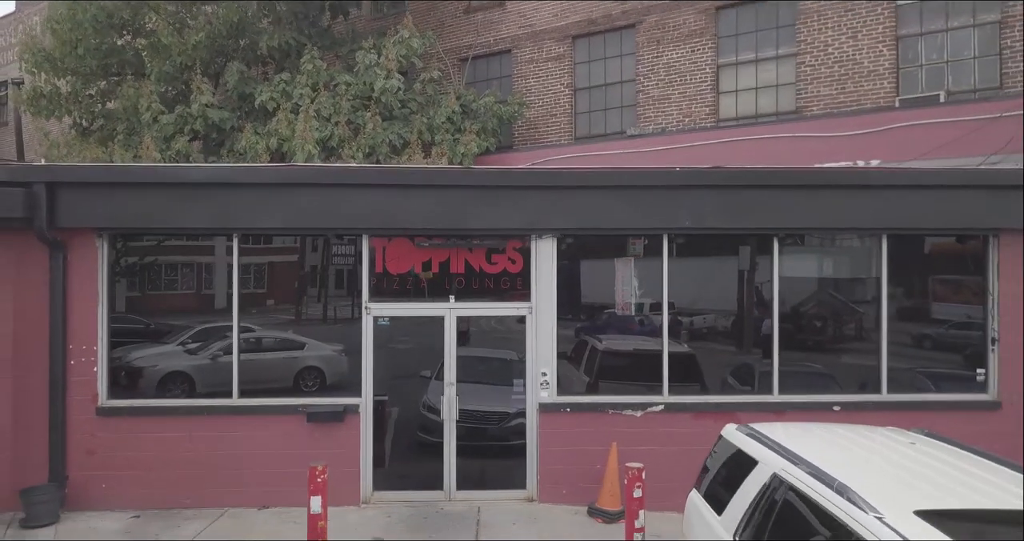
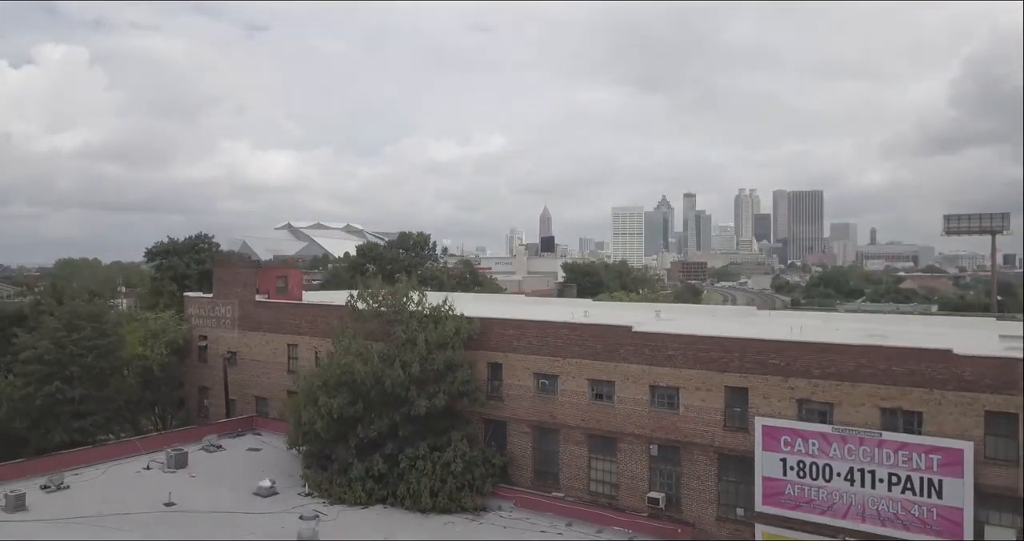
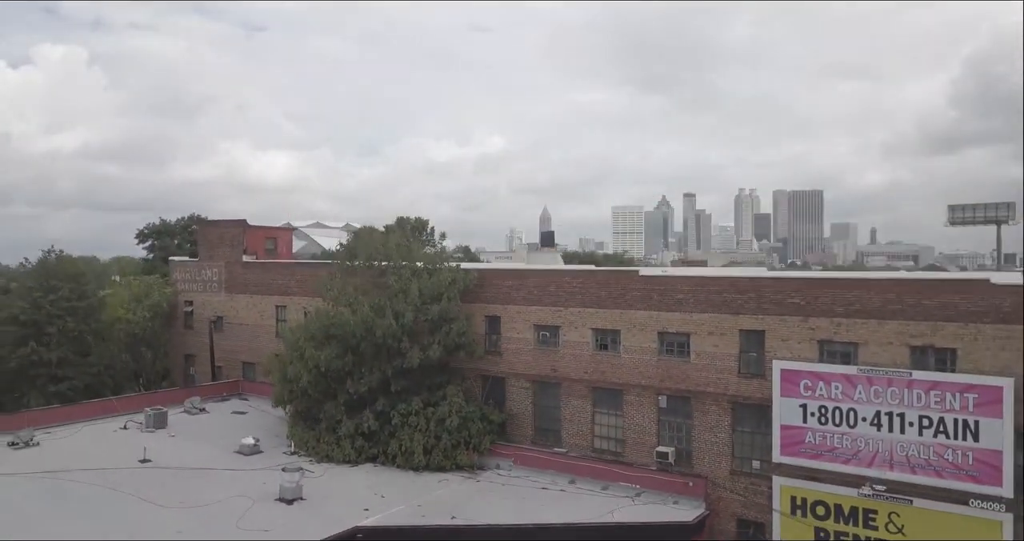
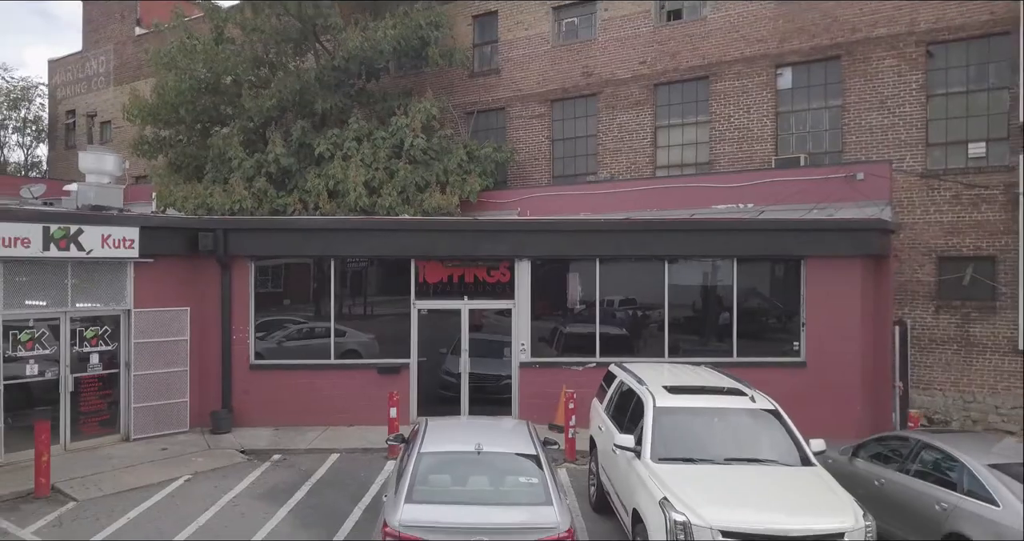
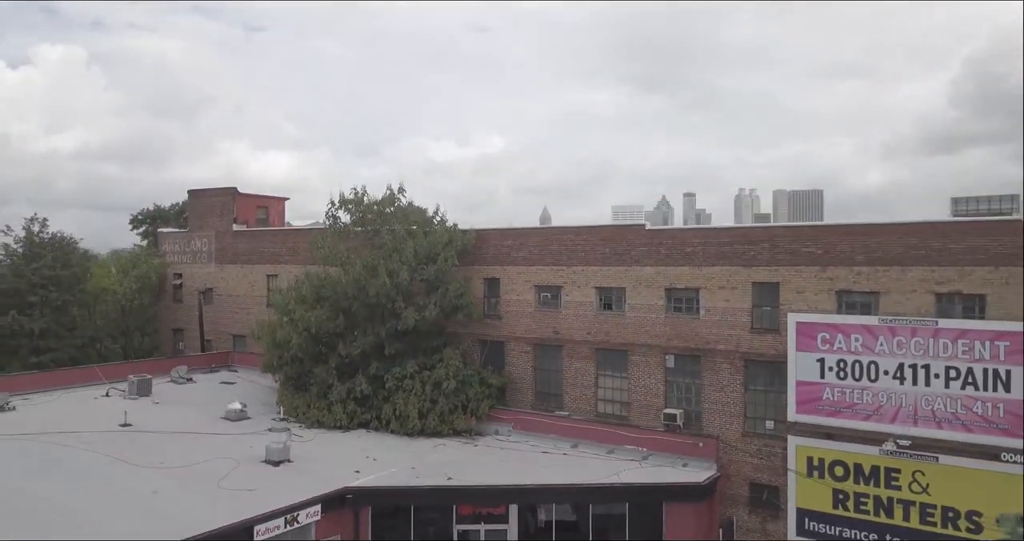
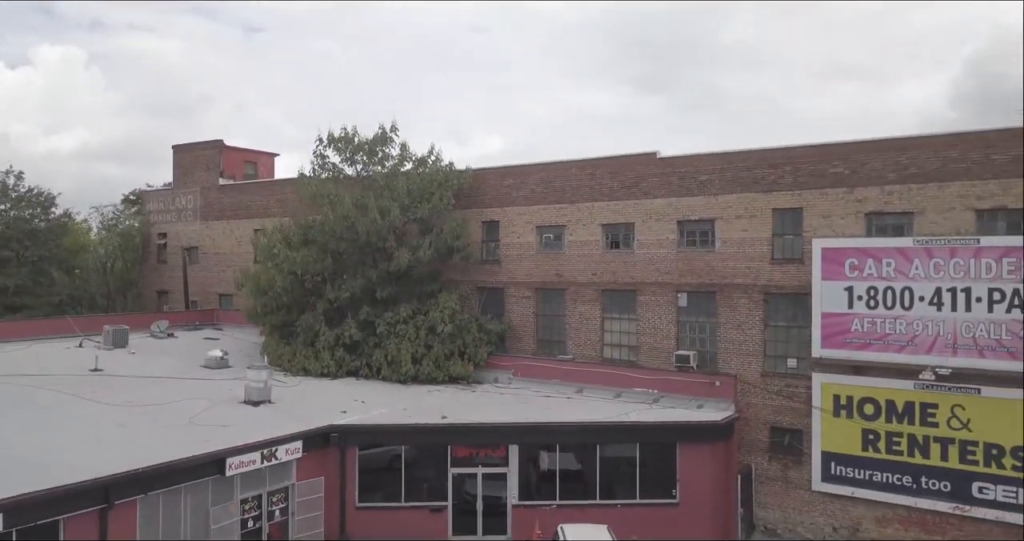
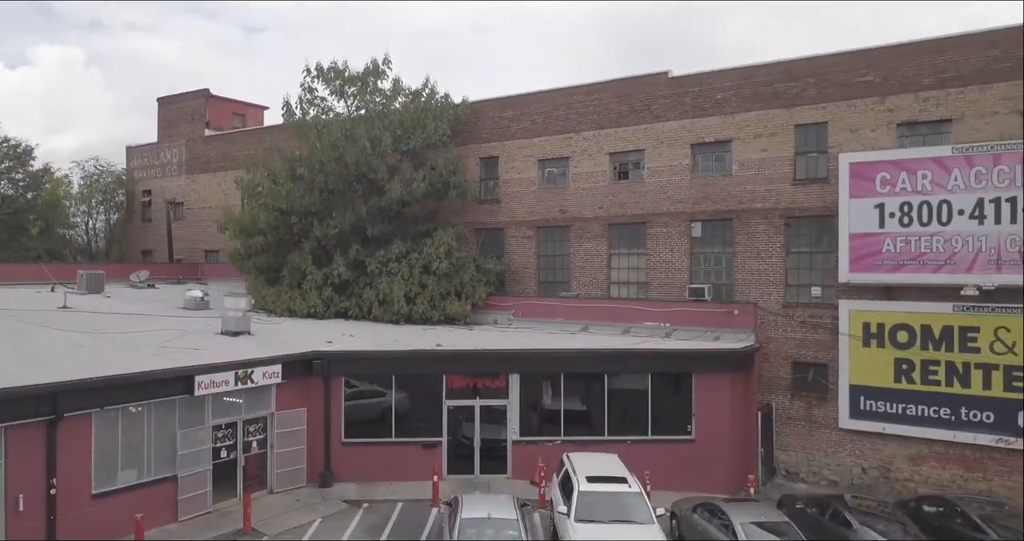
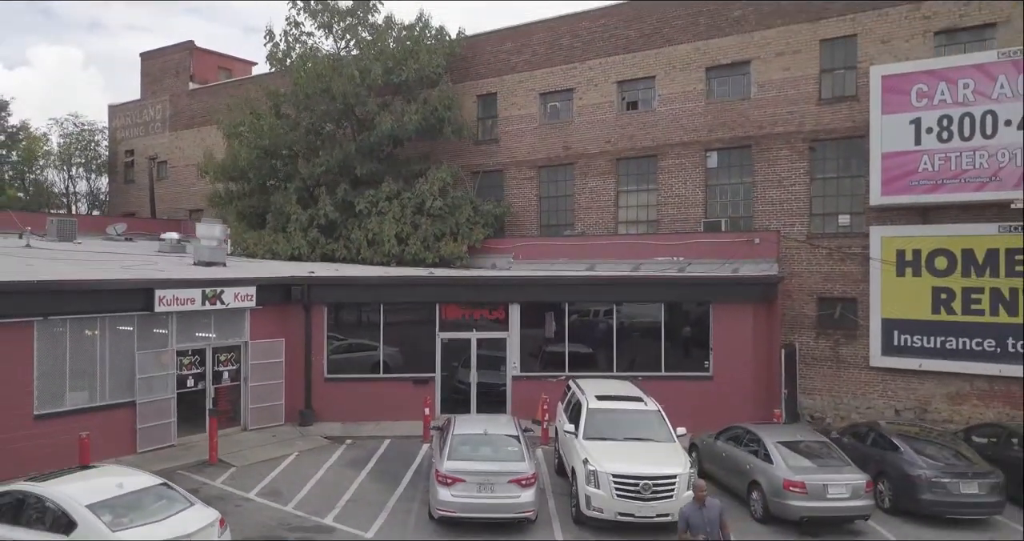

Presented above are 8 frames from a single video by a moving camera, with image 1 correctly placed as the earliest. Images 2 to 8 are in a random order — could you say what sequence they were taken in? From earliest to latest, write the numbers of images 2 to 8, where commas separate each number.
4, 8, 7, 6, 5, 3, 2
